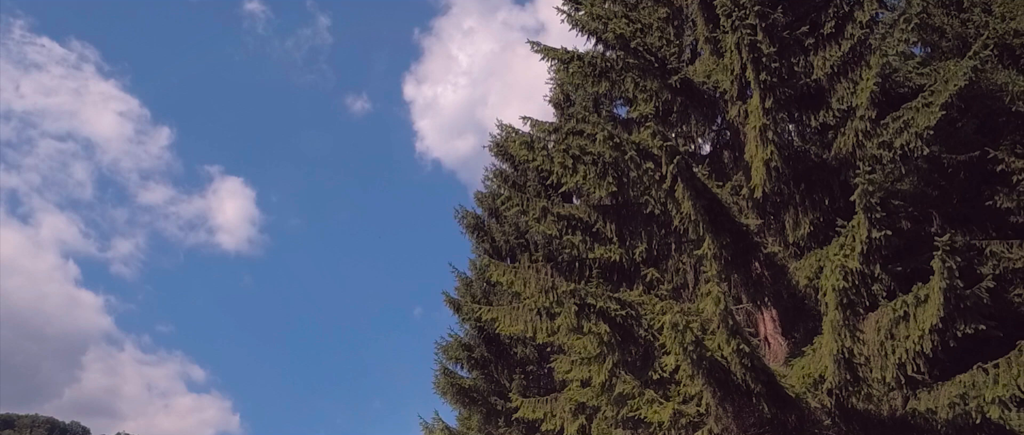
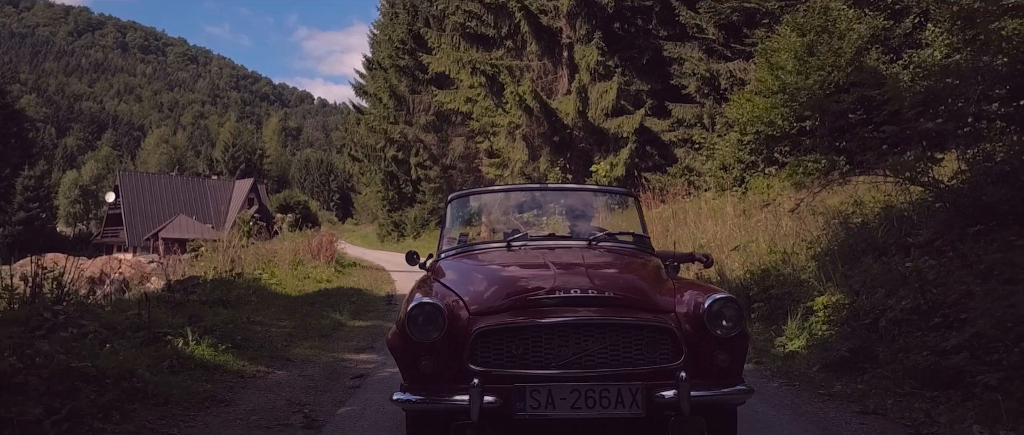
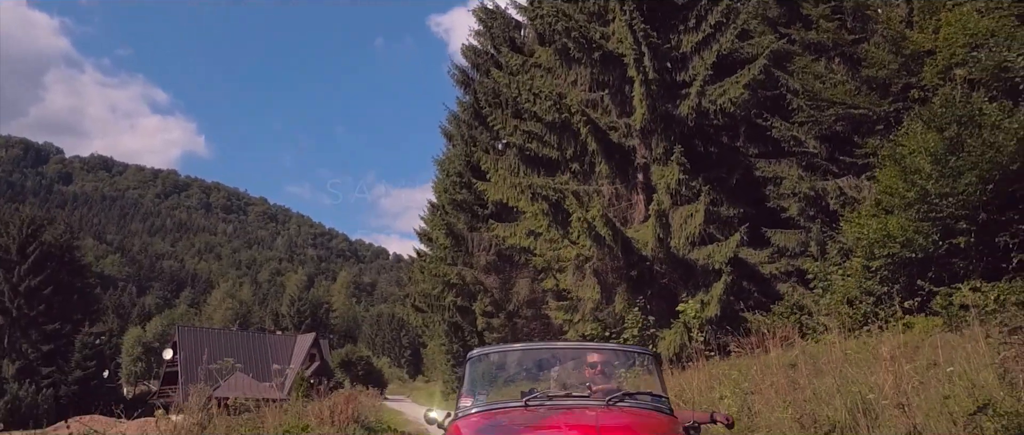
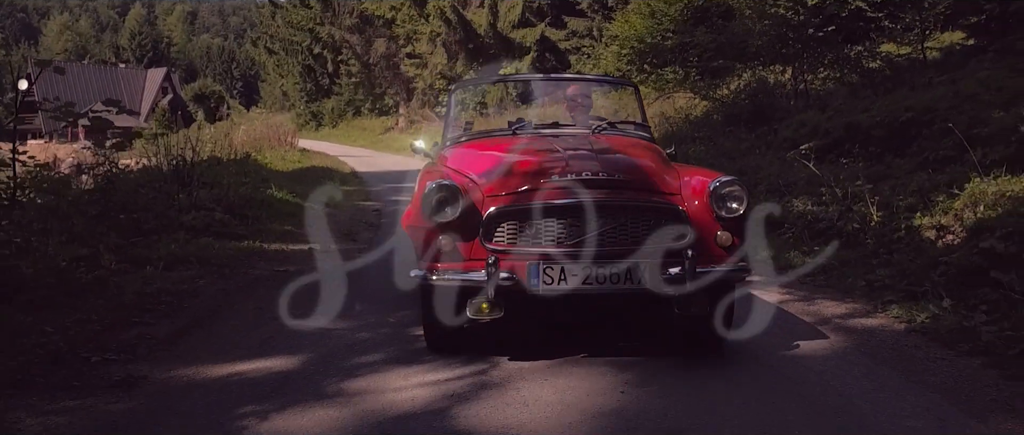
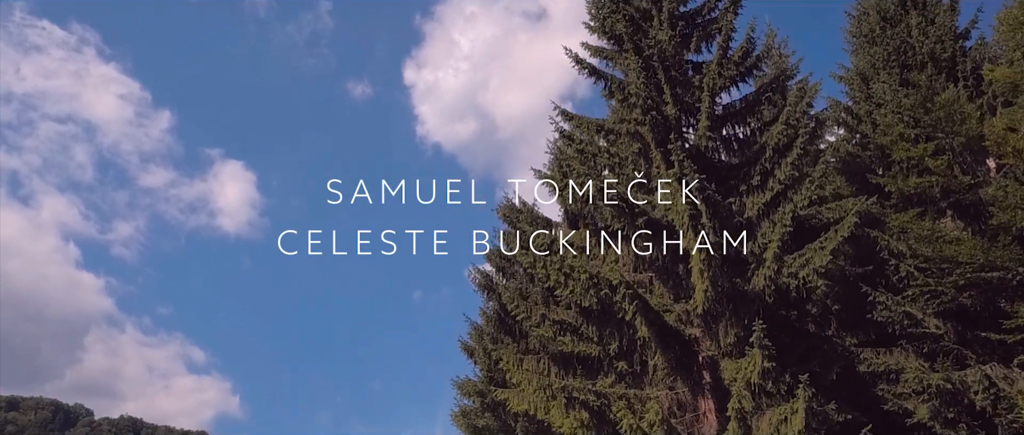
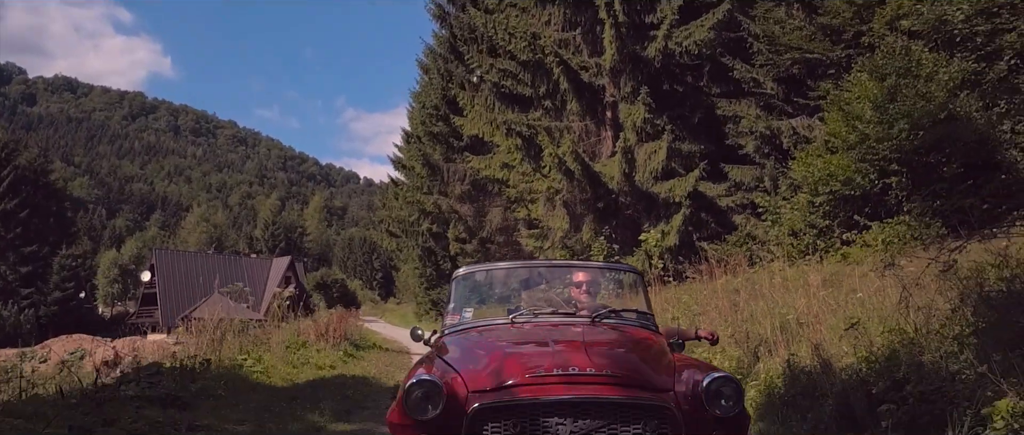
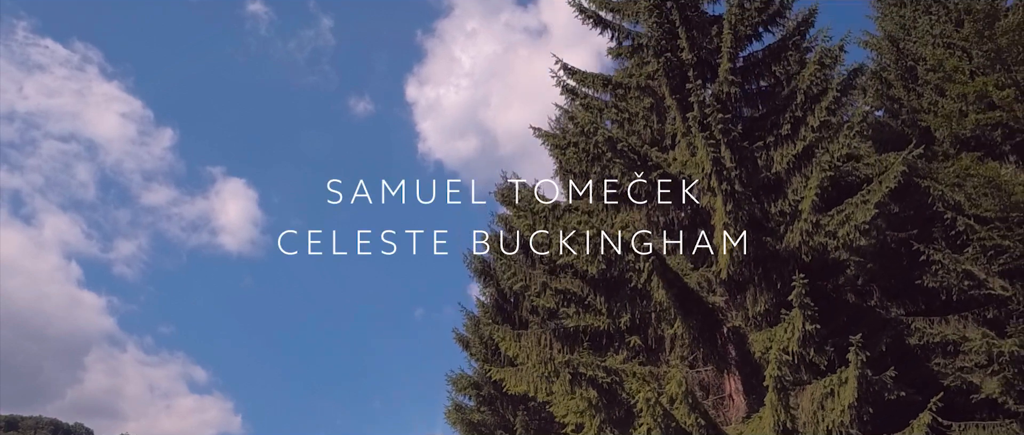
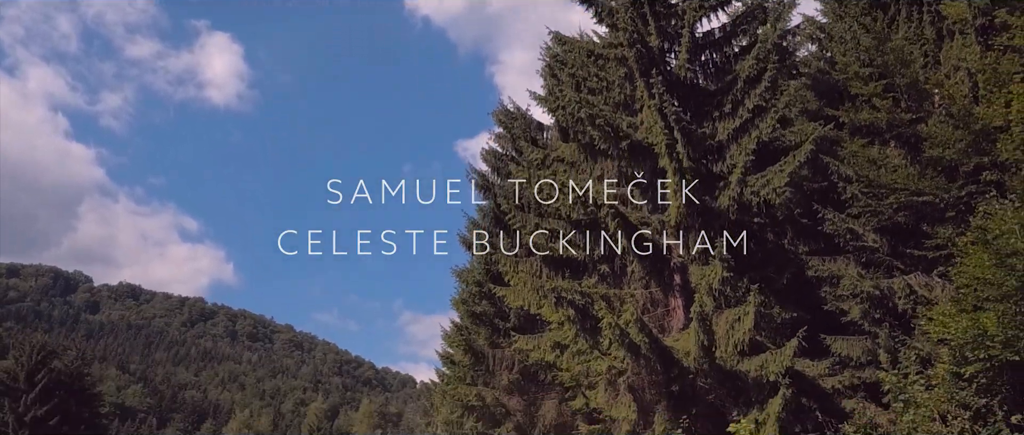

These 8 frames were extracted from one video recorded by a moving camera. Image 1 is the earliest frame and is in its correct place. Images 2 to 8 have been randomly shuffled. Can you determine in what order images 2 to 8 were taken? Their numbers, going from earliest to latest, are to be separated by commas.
7, 5, 8, 3, 6, 2, 4
